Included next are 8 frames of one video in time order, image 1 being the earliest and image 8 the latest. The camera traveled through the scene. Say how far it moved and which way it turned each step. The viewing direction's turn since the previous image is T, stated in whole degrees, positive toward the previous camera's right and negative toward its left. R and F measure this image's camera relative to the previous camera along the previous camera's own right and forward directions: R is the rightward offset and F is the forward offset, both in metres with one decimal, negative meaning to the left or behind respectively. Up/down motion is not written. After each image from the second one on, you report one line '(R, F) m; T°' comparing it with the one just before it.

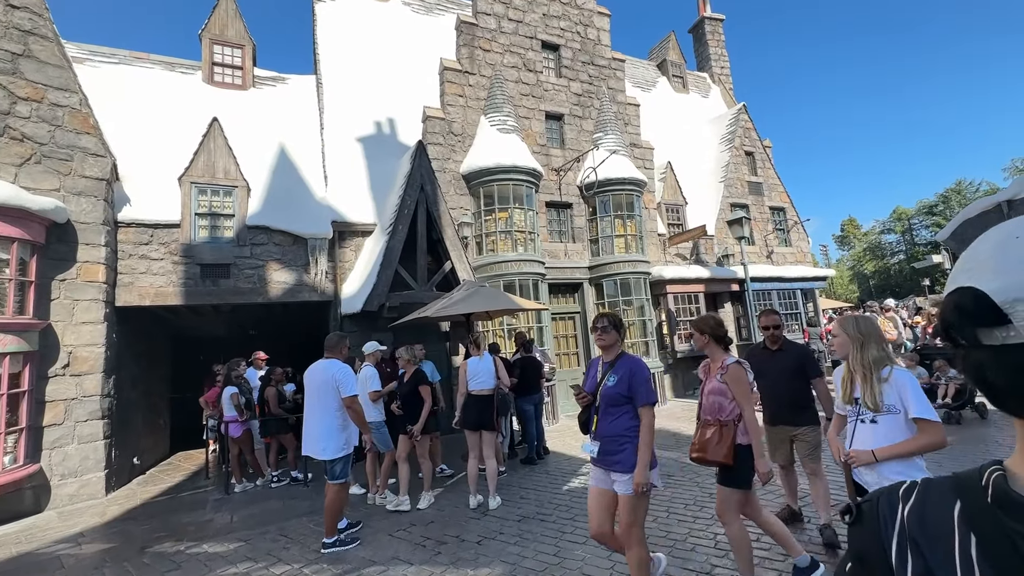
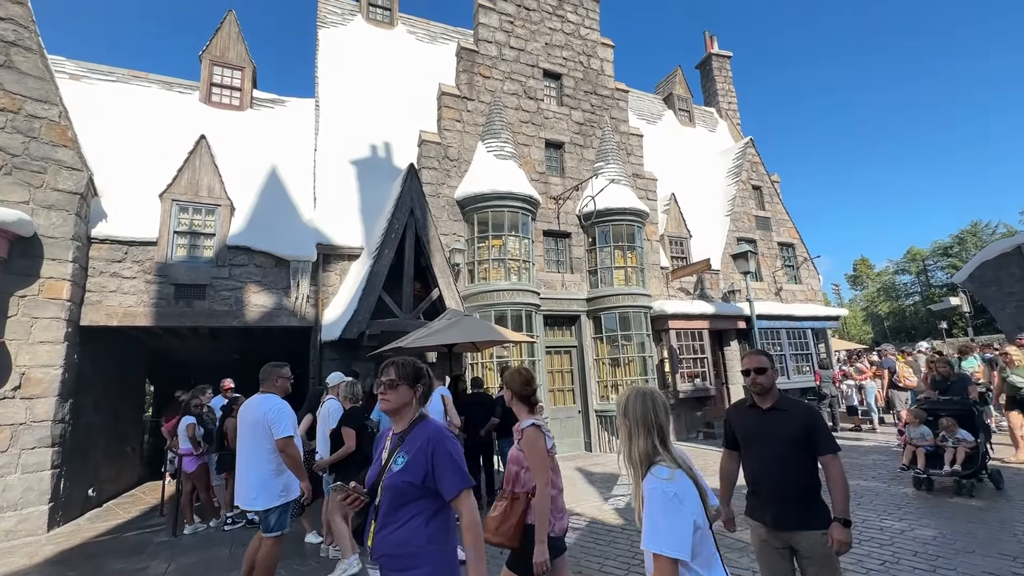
(+0.3, +0.5) m; -1°
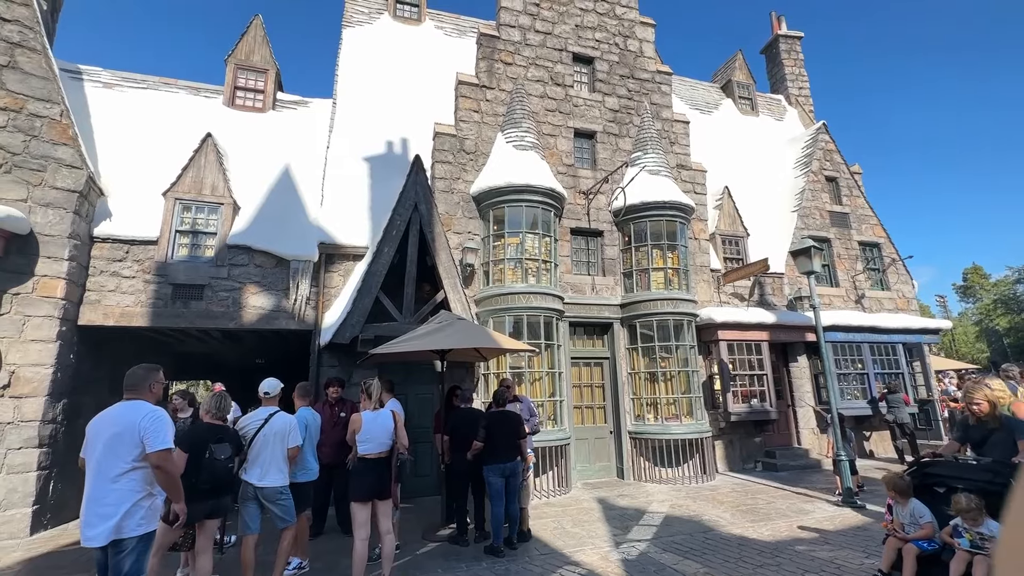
(+0.9, +1.0) m; -8°
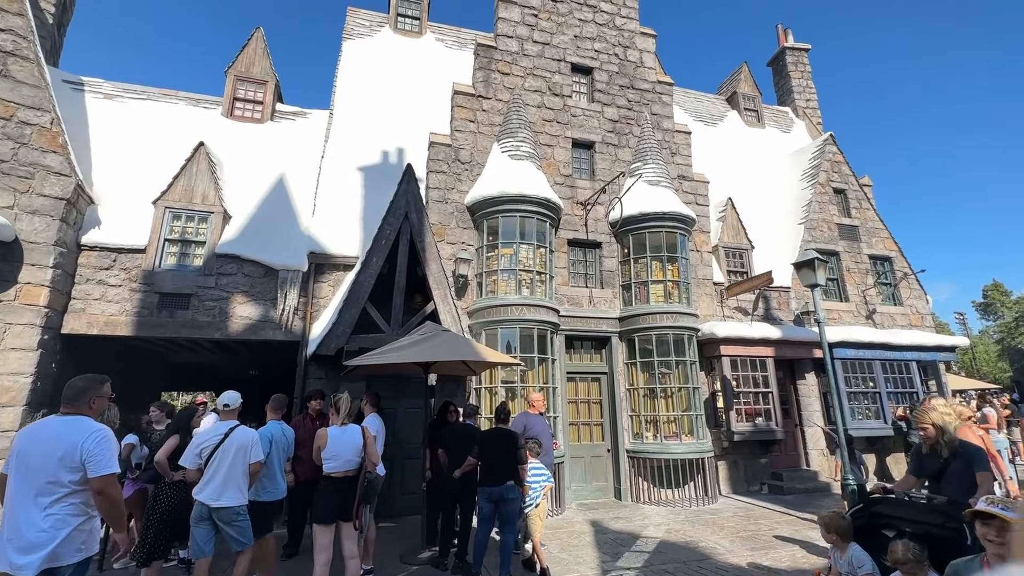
(+0.3, +0.2) m; -1°
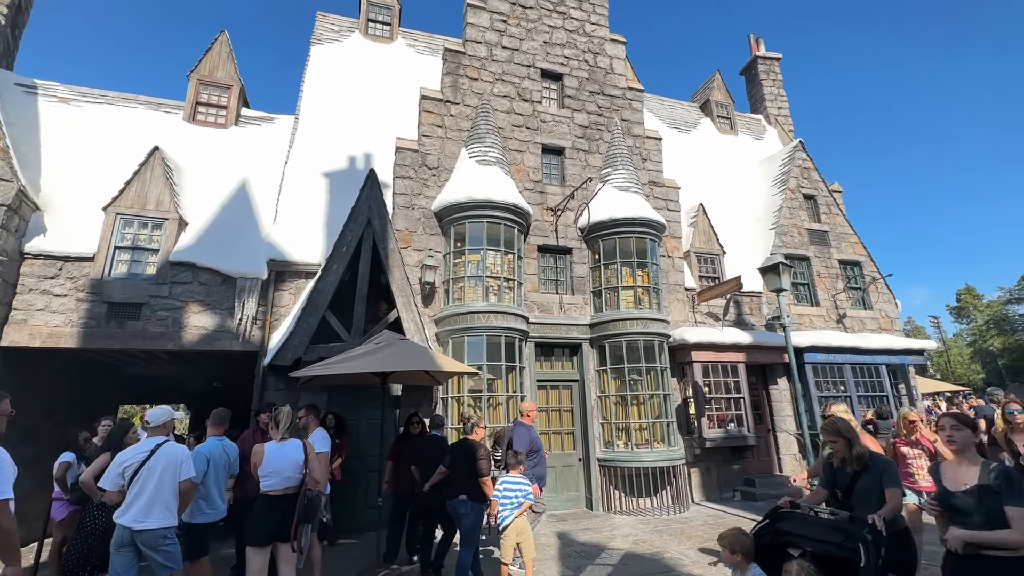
(+0.3, +0.1) m; +2°
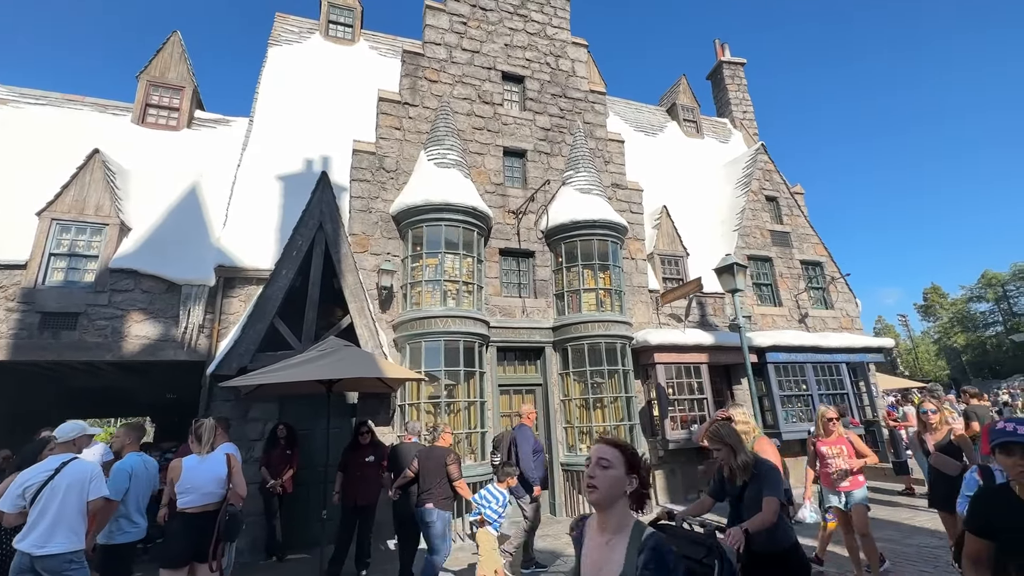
(+0.4, +0.1) m; +2°
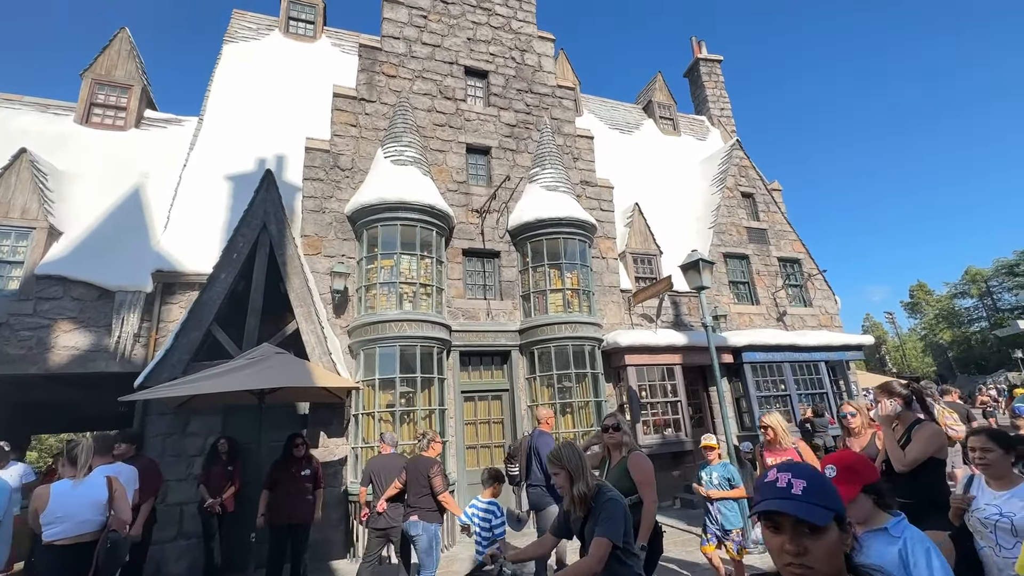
(+0.5, +0.4) m; +1°
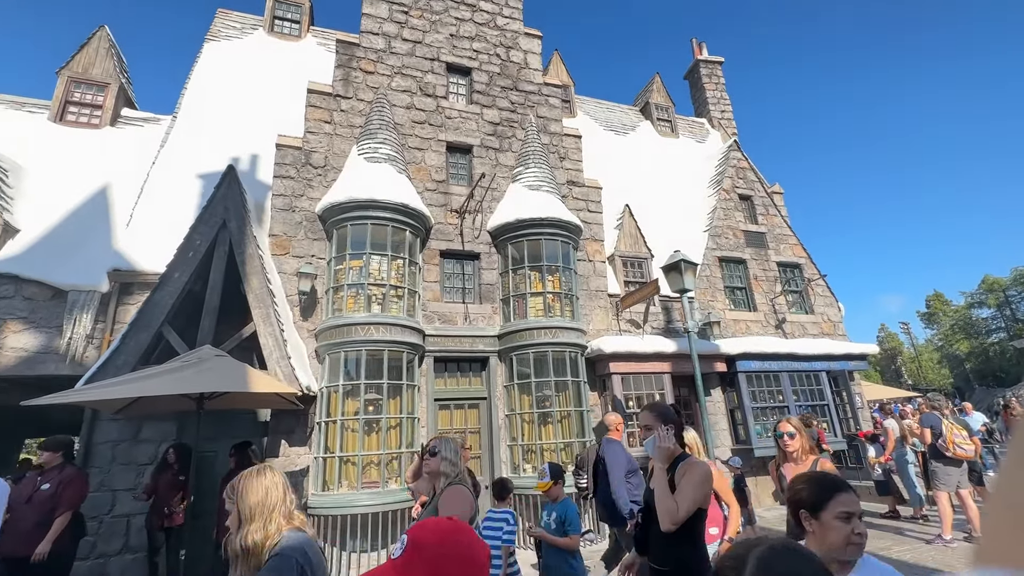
(+0.6, +0.4) m; -1°
